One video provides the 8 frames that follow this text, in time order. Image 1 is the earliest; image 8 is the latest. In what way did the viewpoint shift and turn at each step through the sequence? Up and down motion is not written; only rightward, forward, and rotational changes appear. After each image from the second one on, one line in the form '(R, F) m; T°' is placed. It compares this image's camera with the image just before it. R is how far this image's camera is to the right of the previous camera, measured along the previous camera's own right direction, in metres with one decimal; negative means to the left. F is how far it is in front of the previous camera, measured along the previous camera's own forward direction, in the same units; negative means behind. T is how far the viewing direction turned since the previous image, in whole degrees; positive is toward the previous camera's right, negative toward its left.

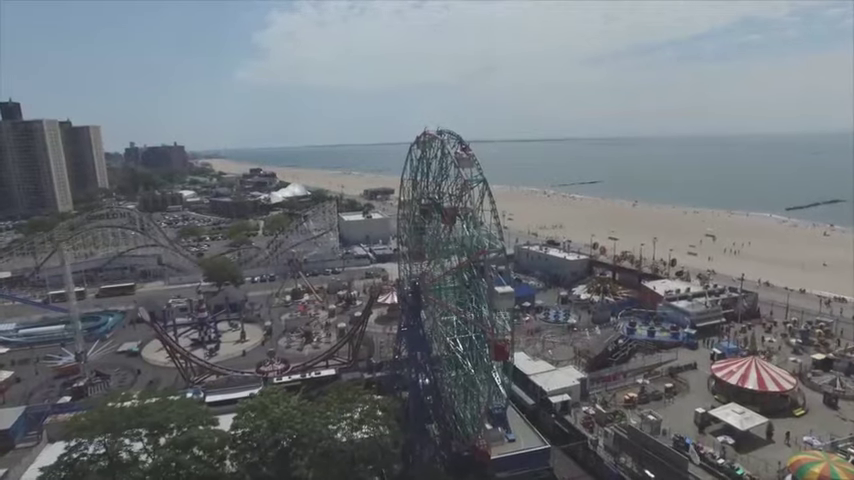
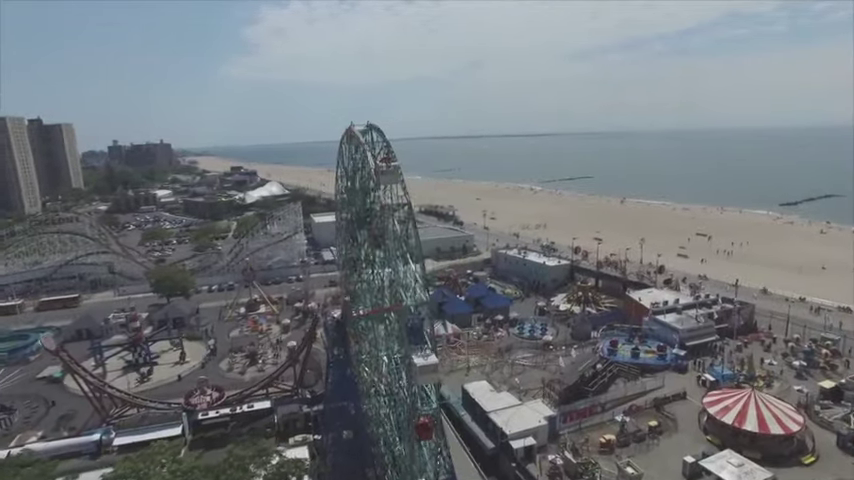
(+1.9, +3.5) m; +1°
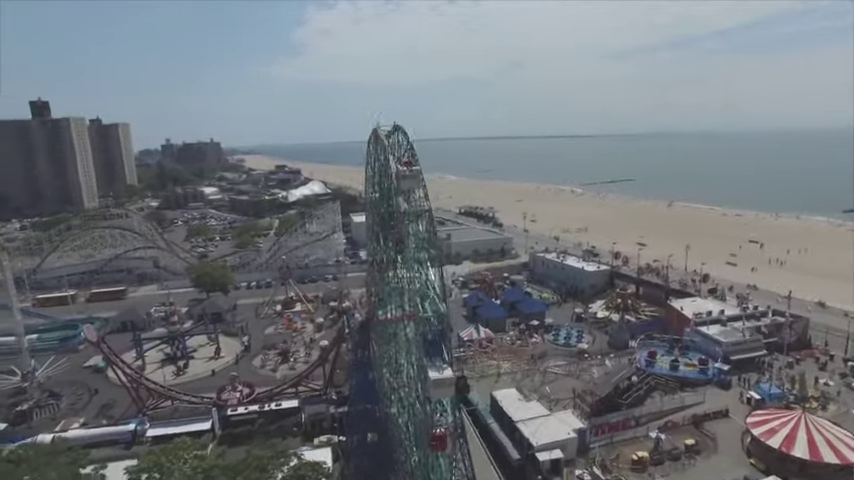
(+0.4, +0.4) m; -4°
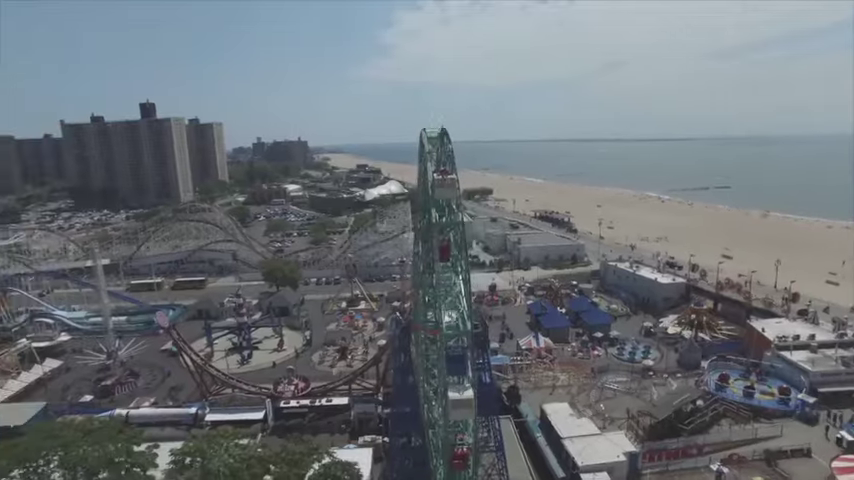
(+1.0, +0.4) m; -8°
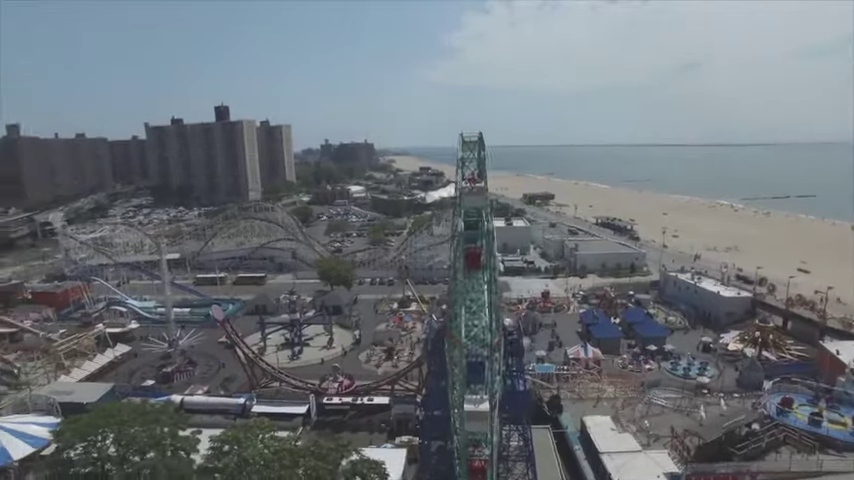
(+0.8, 0.0) m; -7°
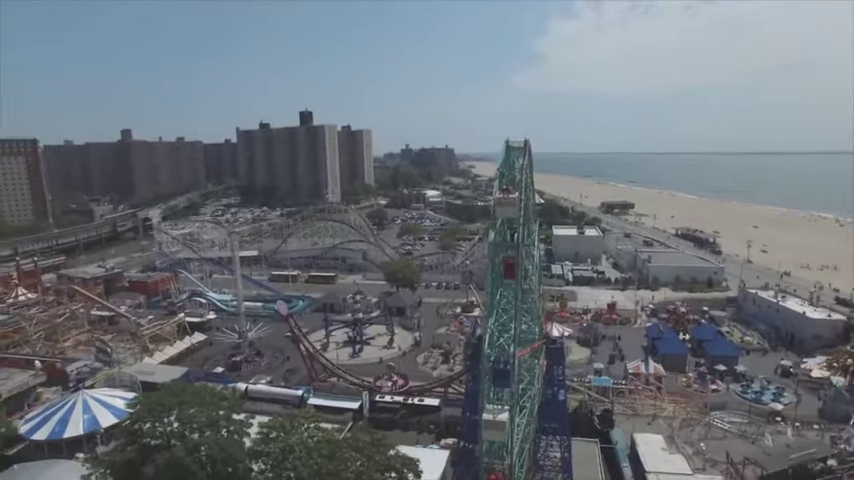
(+1.0, -0.2) m; -8°
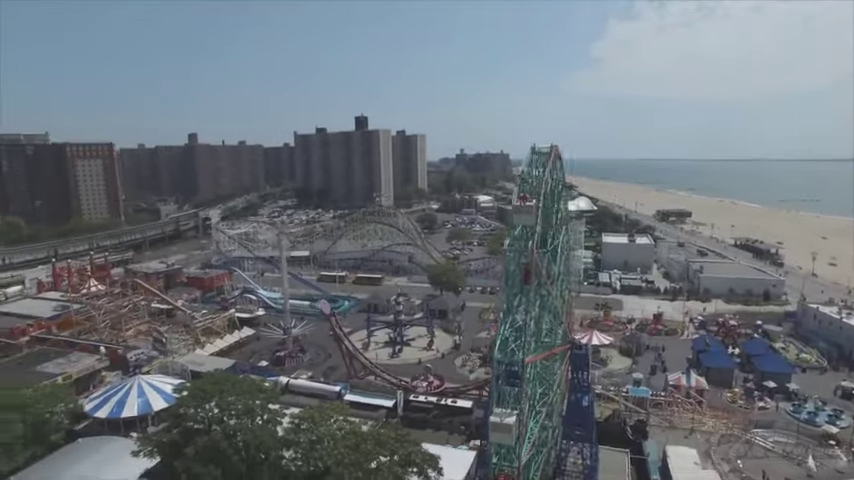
(+0.8, -0.4) m; -6°
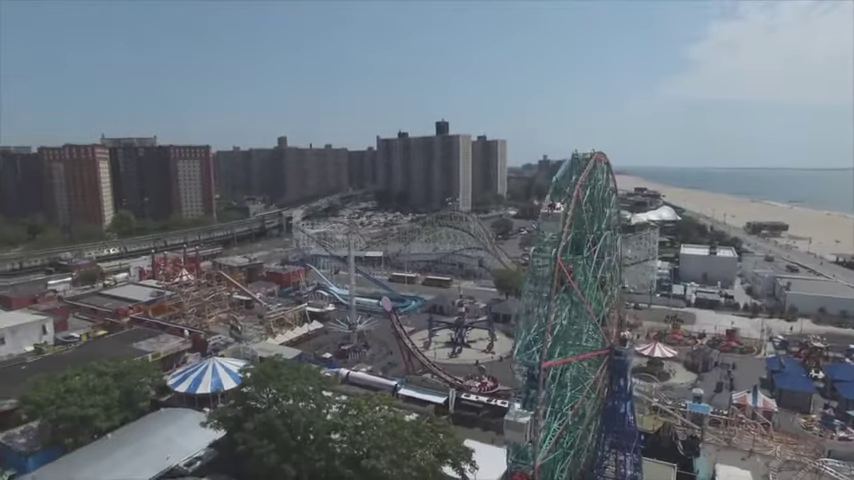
(+1.2, -0.6) m; -8°
